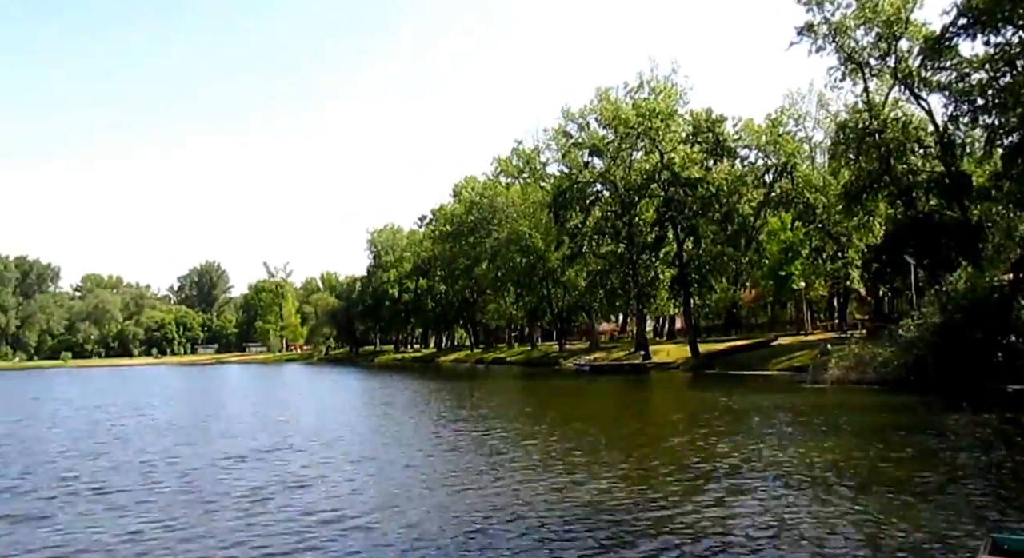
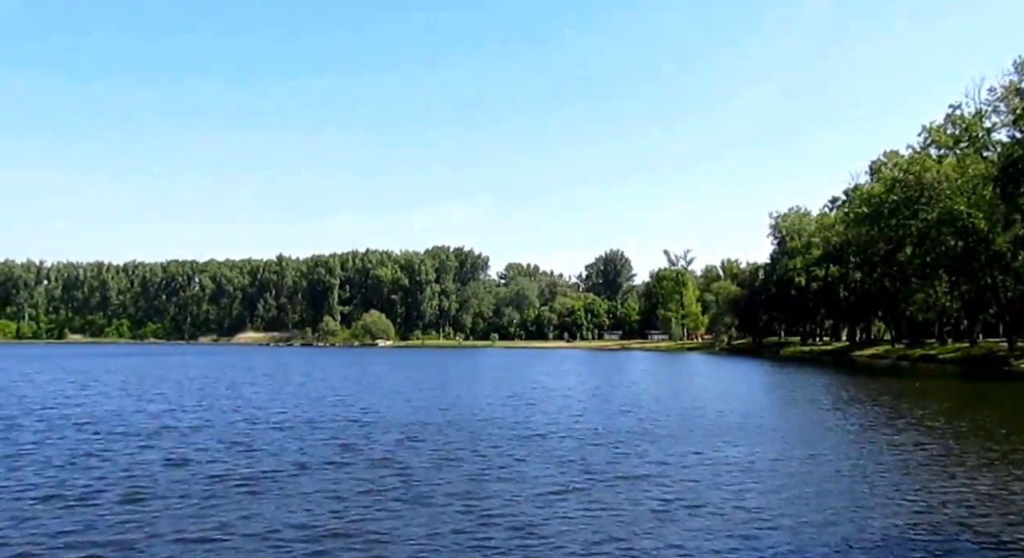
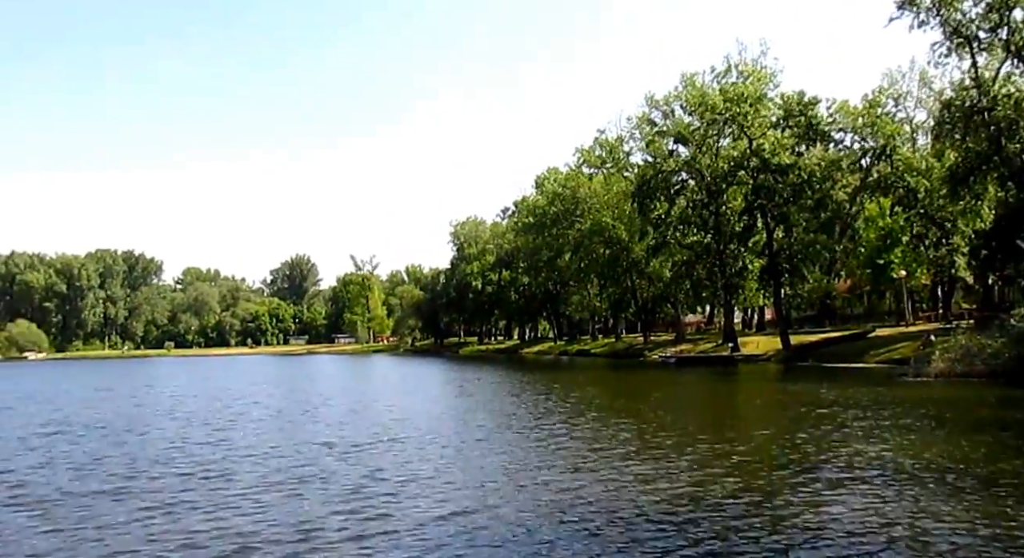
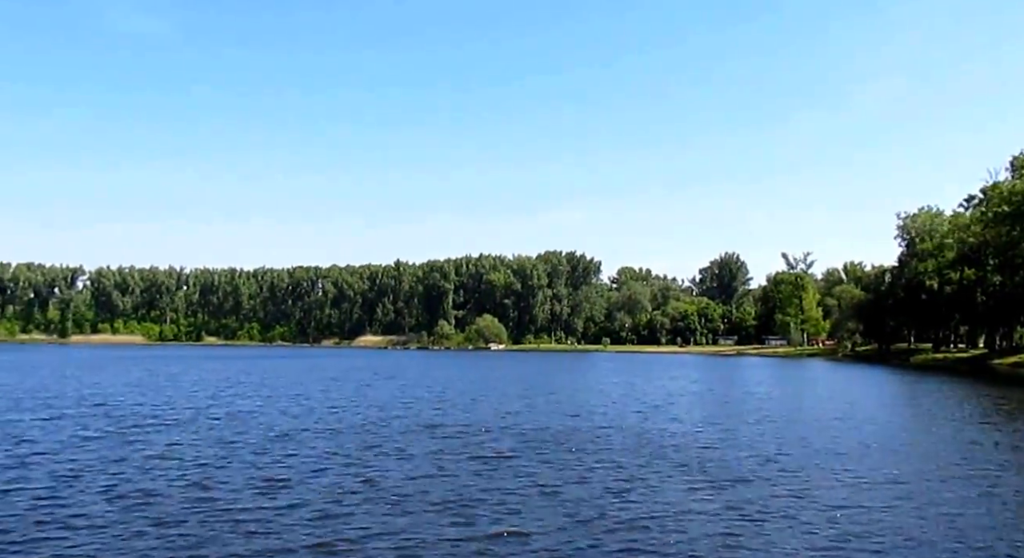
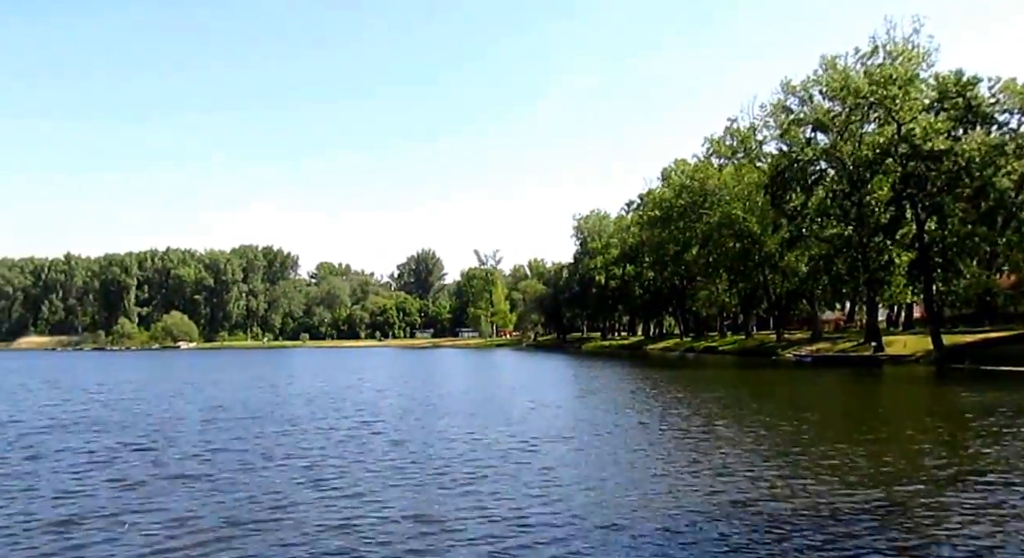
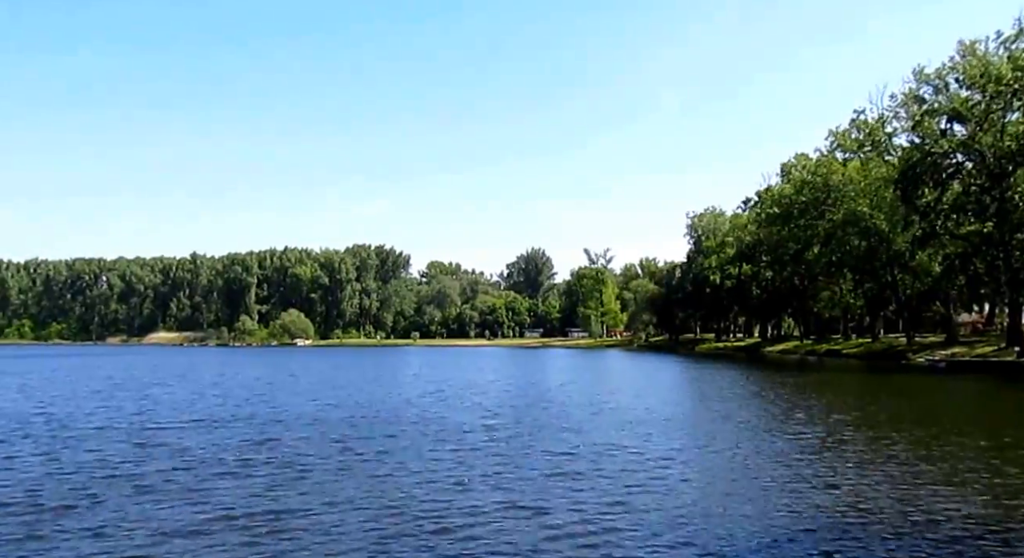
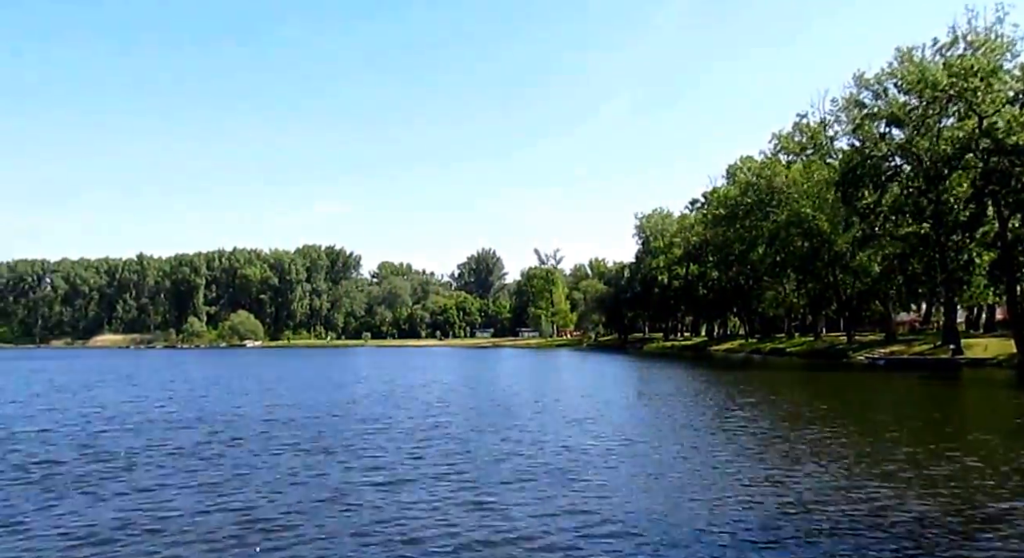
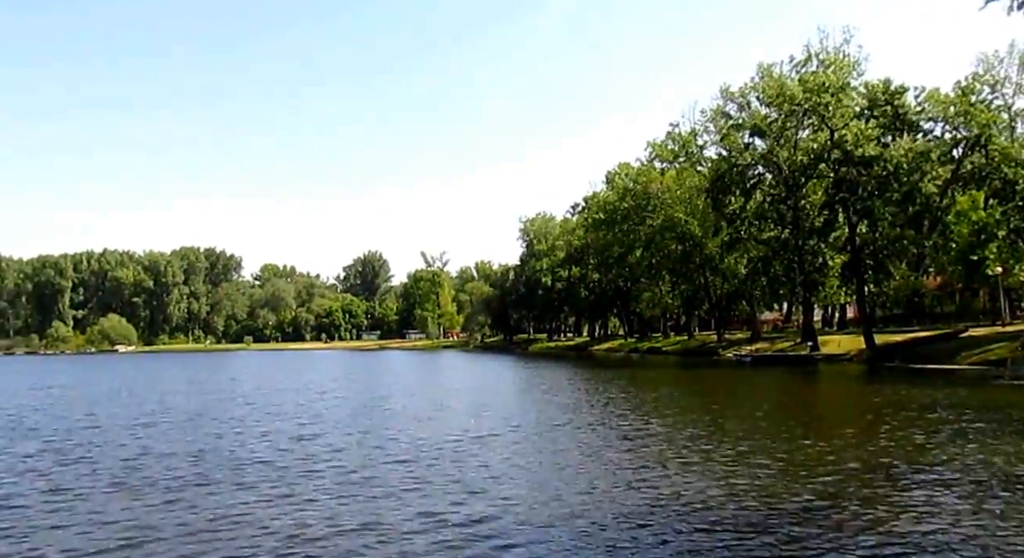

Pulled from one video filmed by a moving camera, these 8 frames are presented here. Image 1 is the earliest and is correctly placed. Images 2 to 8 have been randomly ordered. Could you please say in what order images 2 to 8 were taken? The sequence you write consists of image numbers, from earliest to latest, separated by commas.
3, 8, 5, 7, 6, 2, 4
